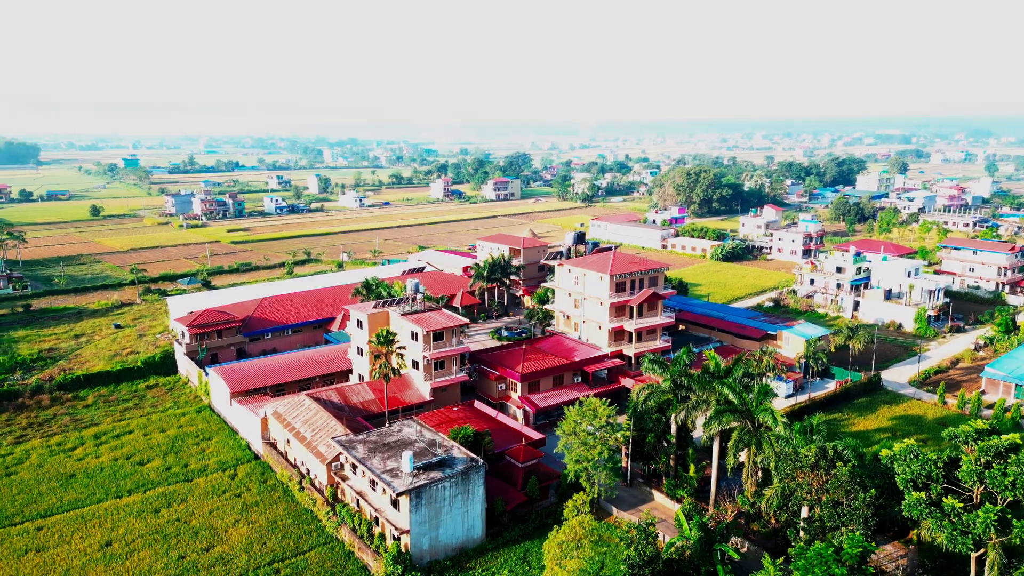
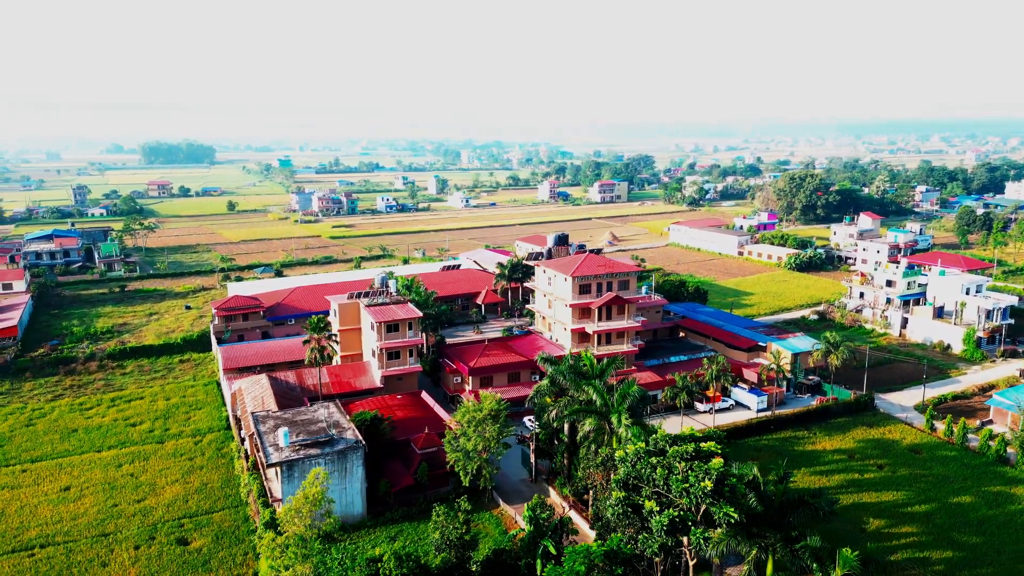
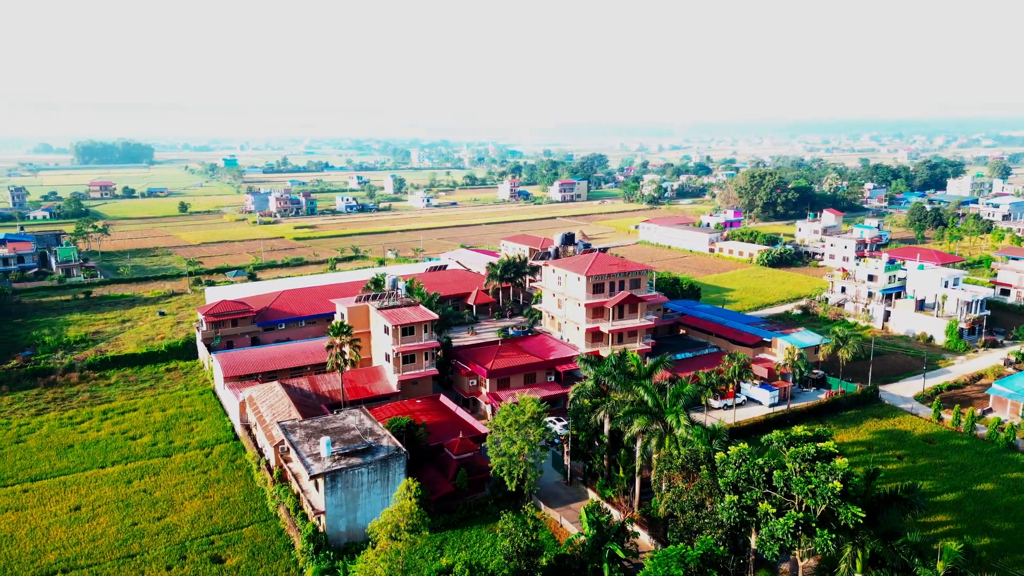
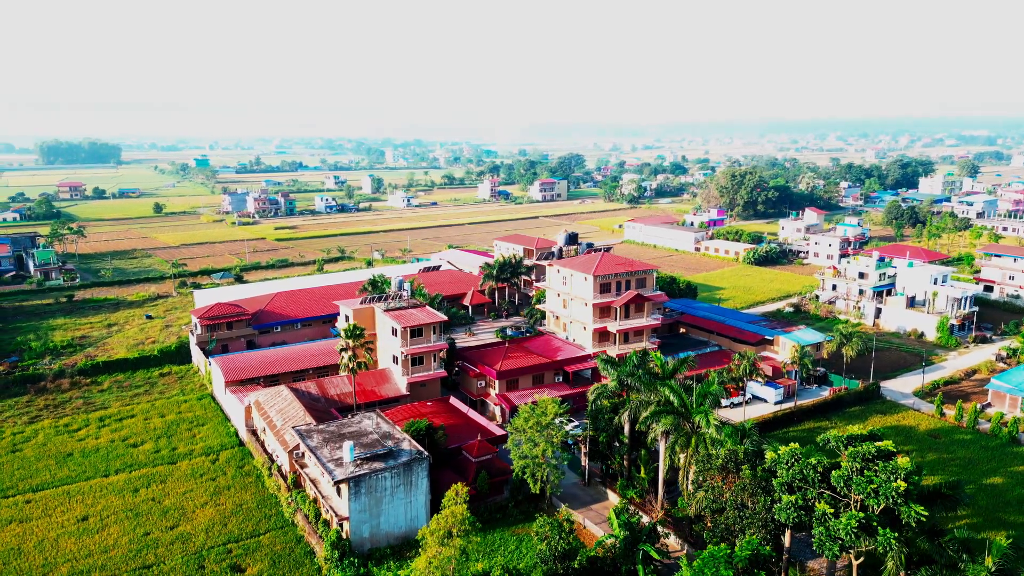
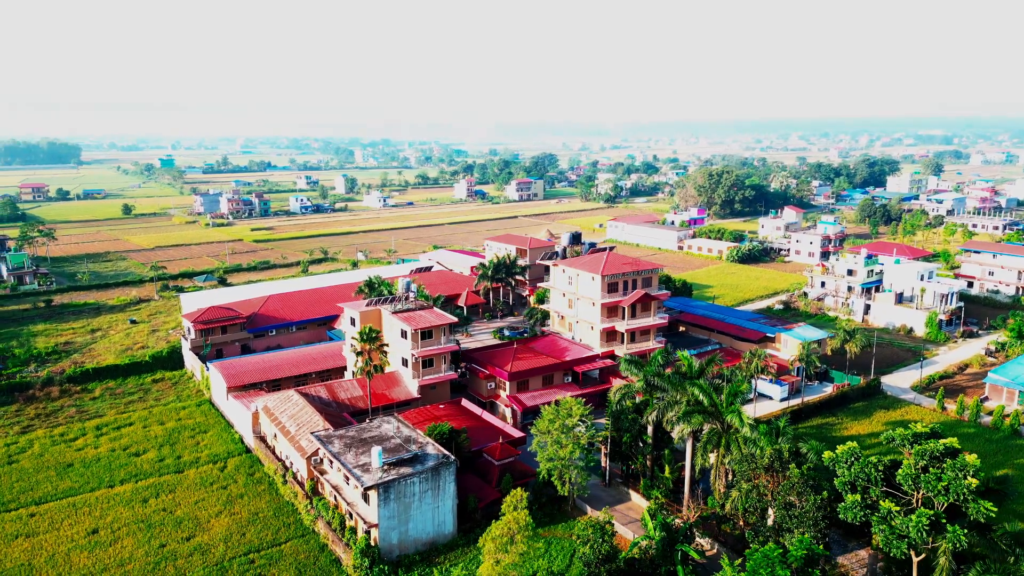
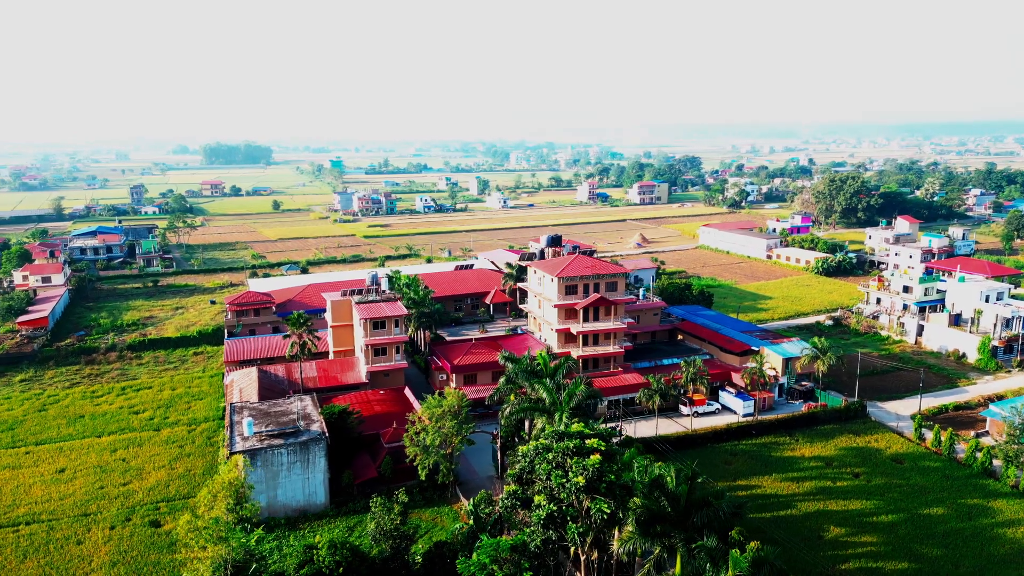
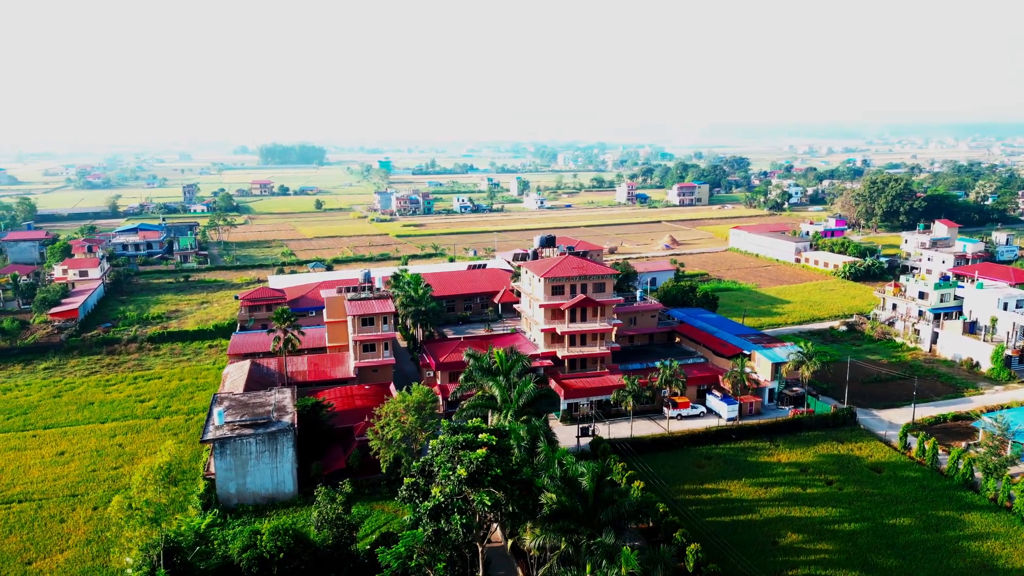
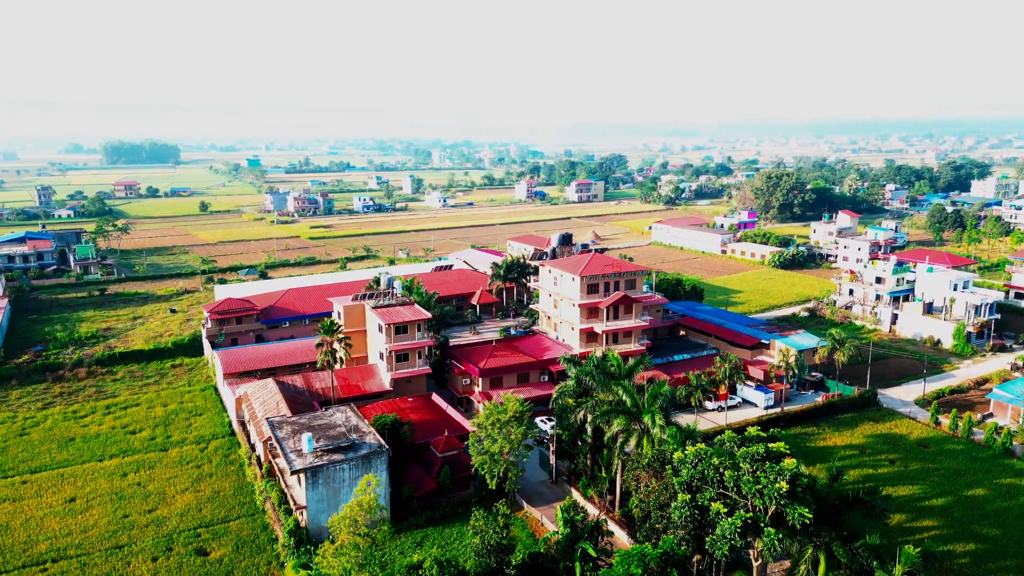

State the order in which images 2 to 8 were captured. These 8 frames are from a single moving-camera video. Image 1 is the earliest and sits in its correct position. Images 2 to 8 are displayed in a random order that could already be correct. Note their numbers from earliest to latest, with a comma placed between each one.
5, 4, 3, 8, 2, 6, 7
